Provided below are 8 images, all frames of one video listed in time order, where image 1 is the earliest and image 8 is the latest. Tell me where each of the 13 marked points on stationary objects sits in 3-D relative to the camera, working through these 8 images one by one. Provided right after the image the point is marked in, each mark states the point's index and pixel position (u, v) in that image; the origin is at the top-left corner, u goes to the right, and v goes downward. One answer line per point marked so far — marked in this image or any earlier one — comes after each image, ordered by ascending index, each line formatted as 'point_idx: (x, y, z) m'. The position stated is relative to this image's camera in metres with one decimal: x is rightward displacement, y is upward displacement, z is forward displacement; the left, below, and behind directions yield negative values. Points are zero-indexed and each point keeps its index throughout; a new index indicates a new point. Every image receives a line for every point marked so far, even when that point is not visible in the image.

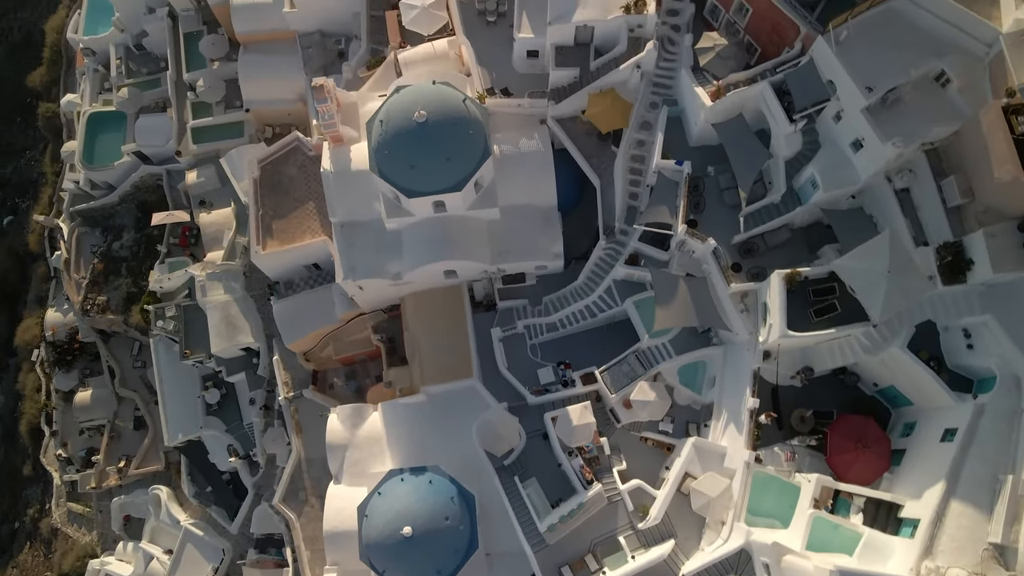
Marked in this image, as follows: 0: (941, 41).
0: (+12.1, +7.0, +18.8) m
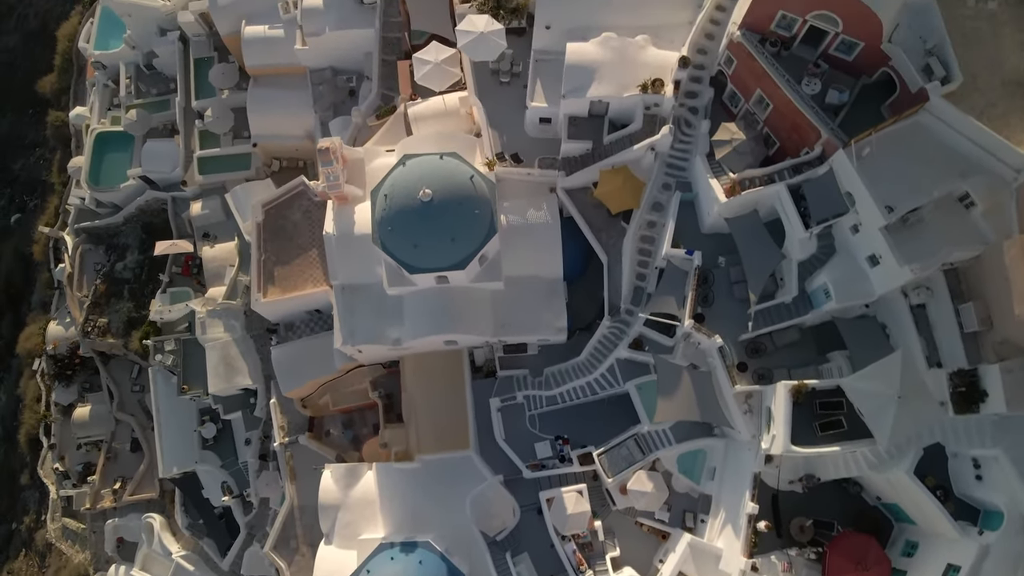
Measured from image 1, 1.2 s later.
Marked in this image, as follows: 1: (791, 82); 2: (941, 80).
0: (+12.4, +3.4, +18.1) m
1: (+8.3, +6.1, +19.7) m
2: (+11.6, +5.6, +17.9) m
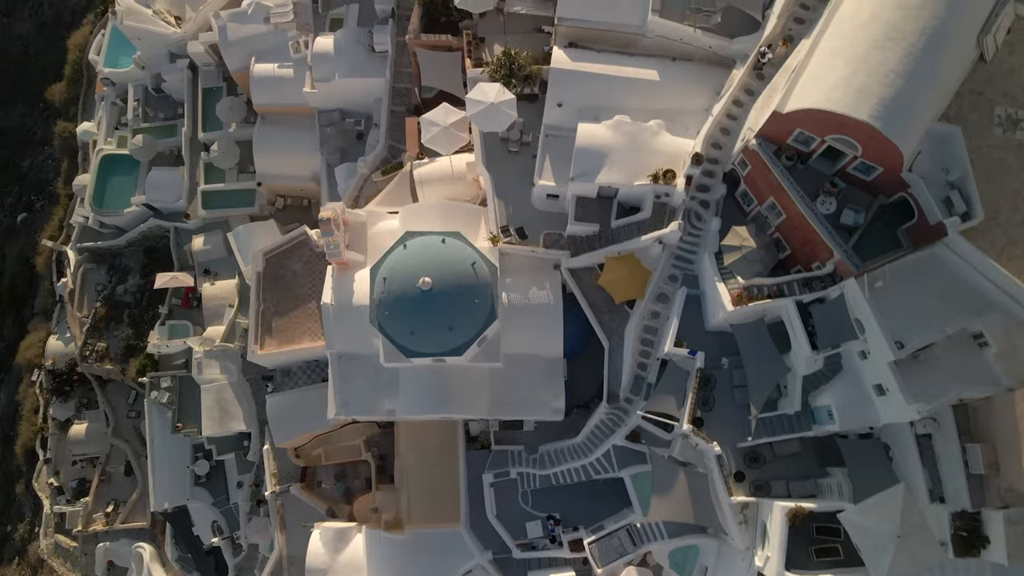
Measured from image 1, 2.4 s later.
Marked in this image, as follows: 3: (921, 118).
0: (+12.4, -0.3, +17.5) m
1: (+8.4, +2.6, +19.1) m
2: (+11.7, +1.9, +17.3) m
3: (+10.5, +4.4, +17.1) m
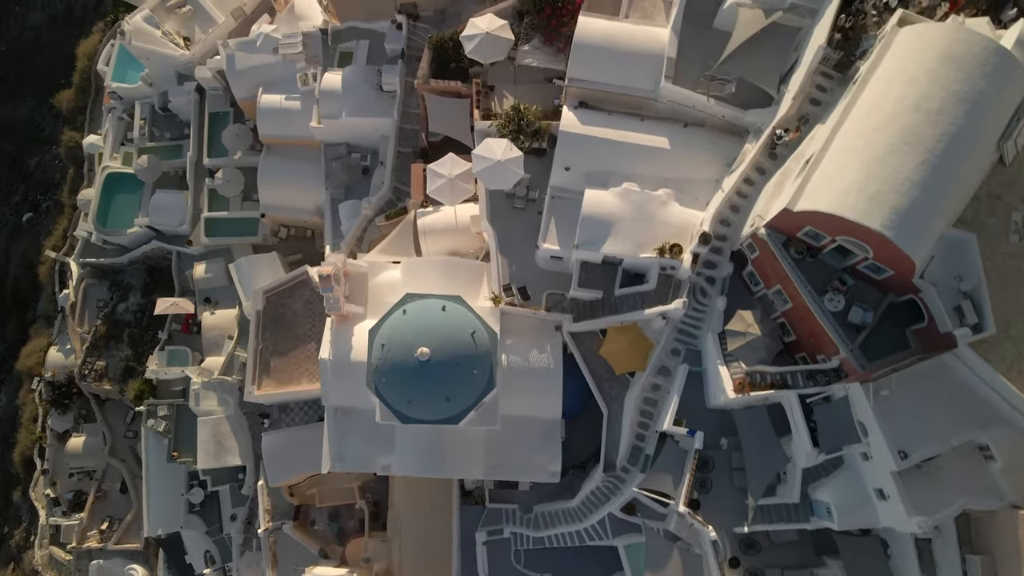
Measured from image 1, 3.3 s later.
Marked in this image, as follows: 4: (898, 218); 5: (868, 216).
0: (+12.3, -3.2, +17.1) m
1: (+8.5, -0.1, +18.7) m
2: (+11.7, -1.0, +16.9) m
3: (+10.6, +1.5, +16.6) m
4: (+9.5, +1.7, +16.3) m
5: (+8.8, +1.8, +16.4) m
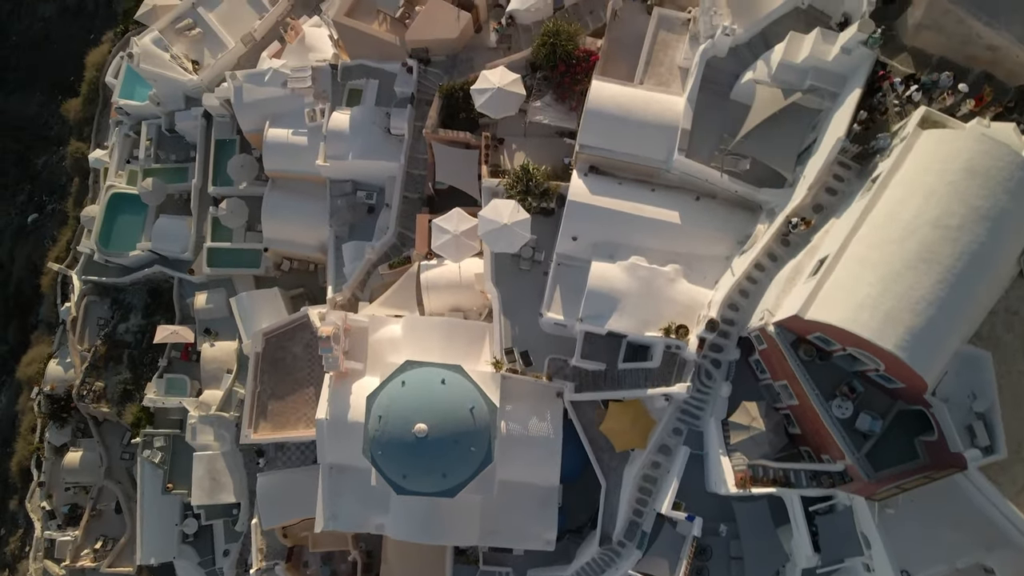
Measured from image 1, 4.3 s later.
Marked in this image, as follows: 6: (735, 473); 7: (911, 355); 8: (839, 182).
0: (+12.2, -6.2, +16.7) m
1: (+8.5, -3.0, +18.2) m
2: (+11.7, -4.0, +16.4) m
3: (+10.6, -1.4, +16.1) m
4: (+9.5, -1.2, +15.9) m
5: (+8.9, -1.1, +15.9) m
6: (+6.7, -5.5, +19.9) m
7: (+9.5, -1.6, +15.9) m
8: (+9.9, +3.2, +20.0) m
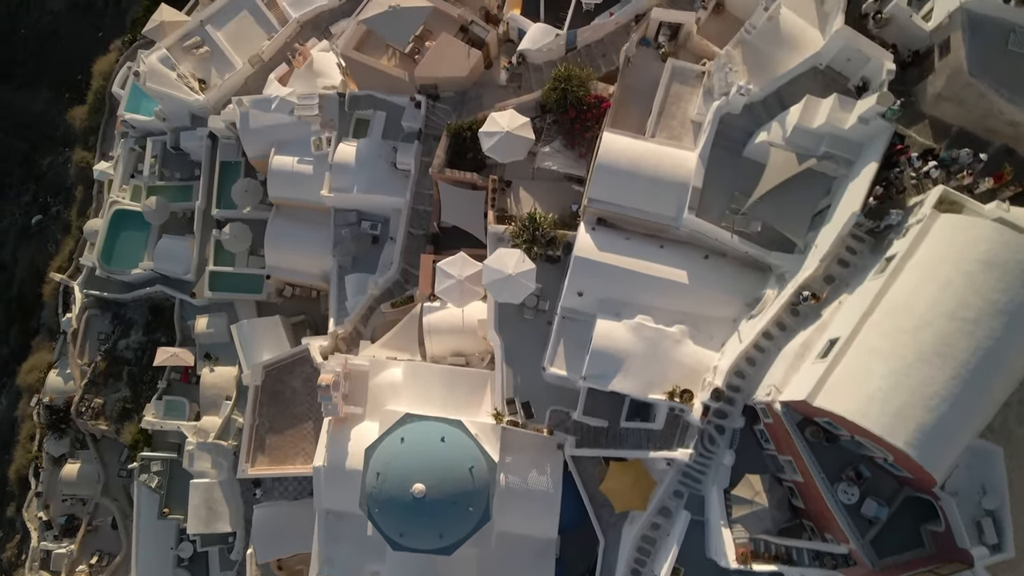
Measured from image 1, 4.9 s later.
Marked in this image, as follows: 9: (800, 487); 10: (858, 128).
0: (+12.1, -8.5, +16.4) m
1: (+8.5, -5.2, +17.9) m
2: (+11.6, -6.3, +16.1) m
3: (+10.7, -3.7, +15.8) m
4: (+9.6, -3.4, +15.5) m
5: (+8.9, -3.3, +15.6) m
6: (+6.6, -7.6, +19.6) m
7: (+9.5, -3.9, +15.5) m
8: (+10.1, +1.0, +19.6) m
9: (+8.5, -5.9, +19.6) m
10: (+10.3, +4.8, +19.9) m
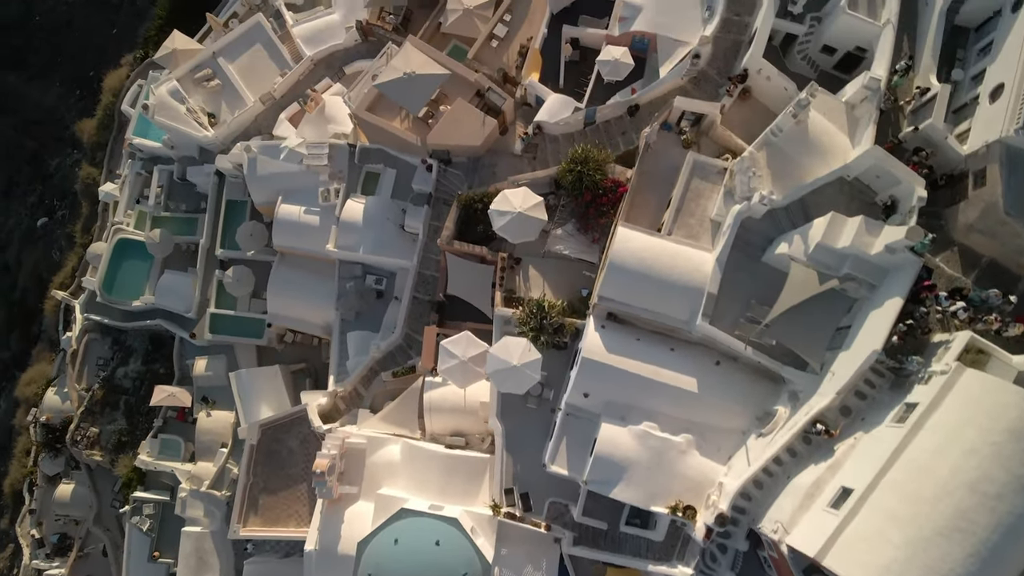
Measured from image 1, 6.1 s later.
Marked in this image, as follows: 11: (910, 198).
0: (+11.7, -12.5, +15.8) m
1: (+8.3, -9.0, +17.3) m
2: (+11.4, -10.2, +15.5) m
3: (+10.5, -7.6, +15.1) m
4: (+9.5, -7.3, +14.9) m
5: (+8.8, -7.2, +15.0) m
6: (+6.3, -11.3, +19.1) m
7: (+9.4, -7.7, +14.9) m
8: (+10.2, -2.8, +18.9) m
9: (+8.3, -9.6, +19.1) m
10: (+10.7, +0.9, +19.1) m
11: (+11.8, +2.7, +19.7) m
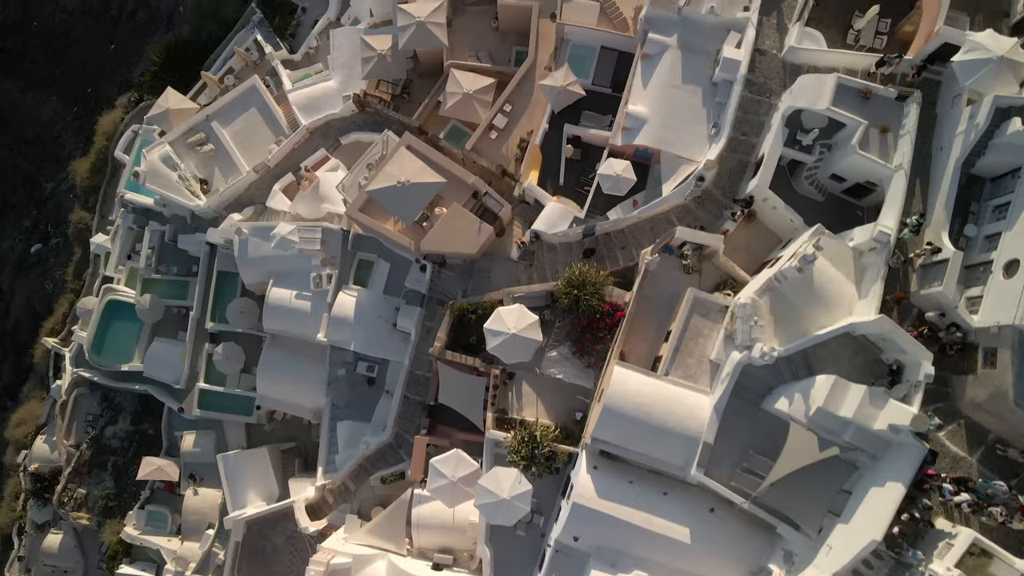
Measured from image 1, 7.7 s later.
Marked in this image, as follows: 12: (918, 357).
0: (+11.1, -17.5, +15.4) m
1: (+7.8, -13.9, +16.8) m
2: (+10.8, -15.3, +15.0) m
3: (+10.0, -12.6, +14.7) m
4: (+9.0, -12.3, +14.4) m
5: (+8.3, -12.1, +14.5) m
6: (+5.8, -16.1, +18.7) m
7: (+8.9, -12.7, +14.4) m
8: (+9.8, -7.8, +18.3) m
9: (+7.8, -14.5, +18.6) m
10: (+10.4, -4.0, +18.4) m
11: (+11.6, -2.3, +19.0) m
12: (+11.4, -1.9, +18.7) m
